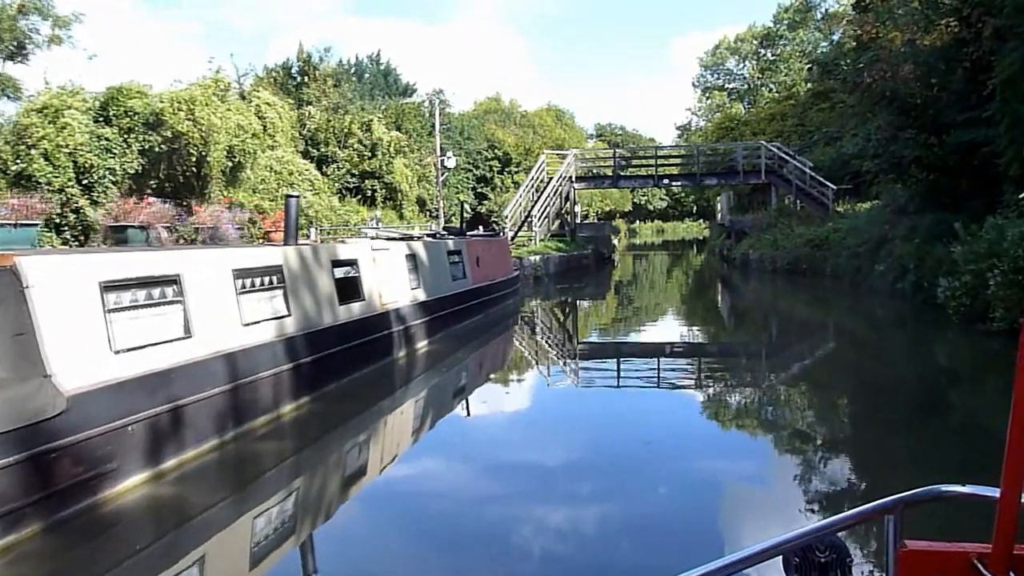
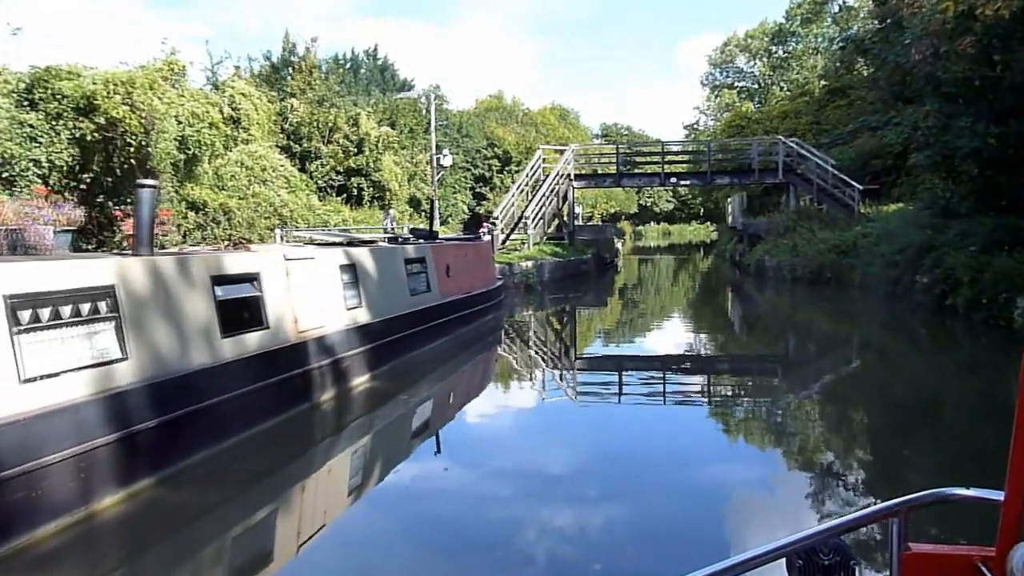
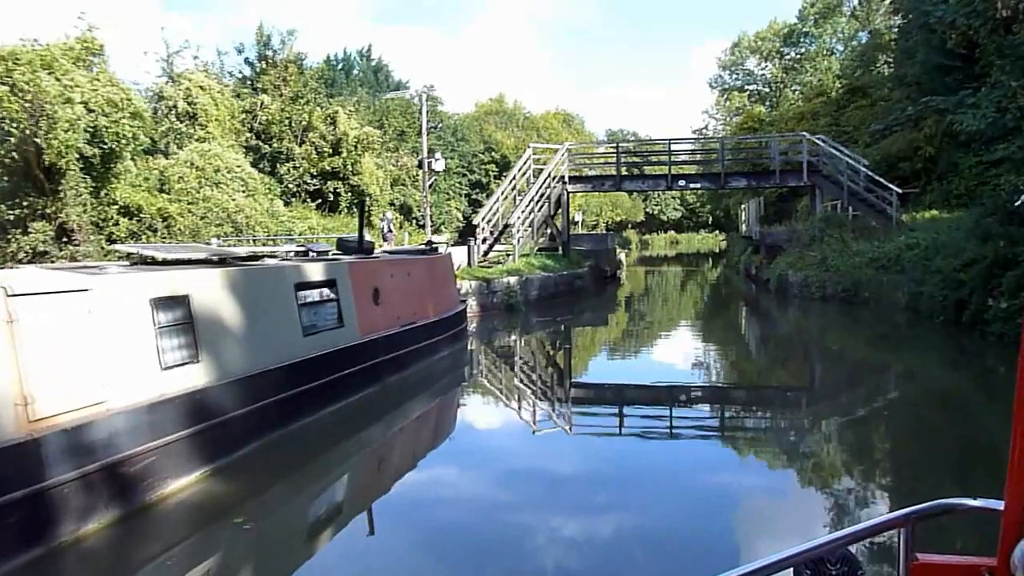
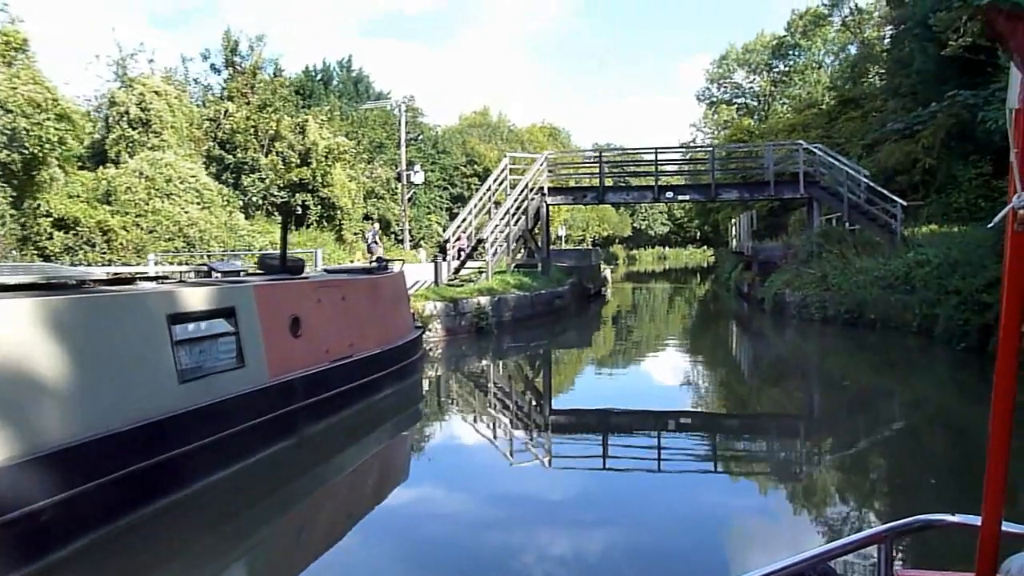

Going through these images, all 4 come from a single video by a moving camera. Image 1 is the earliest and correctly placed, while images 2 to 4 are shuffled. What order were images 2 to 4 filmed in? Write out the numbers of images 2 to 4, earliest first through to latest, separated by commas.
2, 3, 4
